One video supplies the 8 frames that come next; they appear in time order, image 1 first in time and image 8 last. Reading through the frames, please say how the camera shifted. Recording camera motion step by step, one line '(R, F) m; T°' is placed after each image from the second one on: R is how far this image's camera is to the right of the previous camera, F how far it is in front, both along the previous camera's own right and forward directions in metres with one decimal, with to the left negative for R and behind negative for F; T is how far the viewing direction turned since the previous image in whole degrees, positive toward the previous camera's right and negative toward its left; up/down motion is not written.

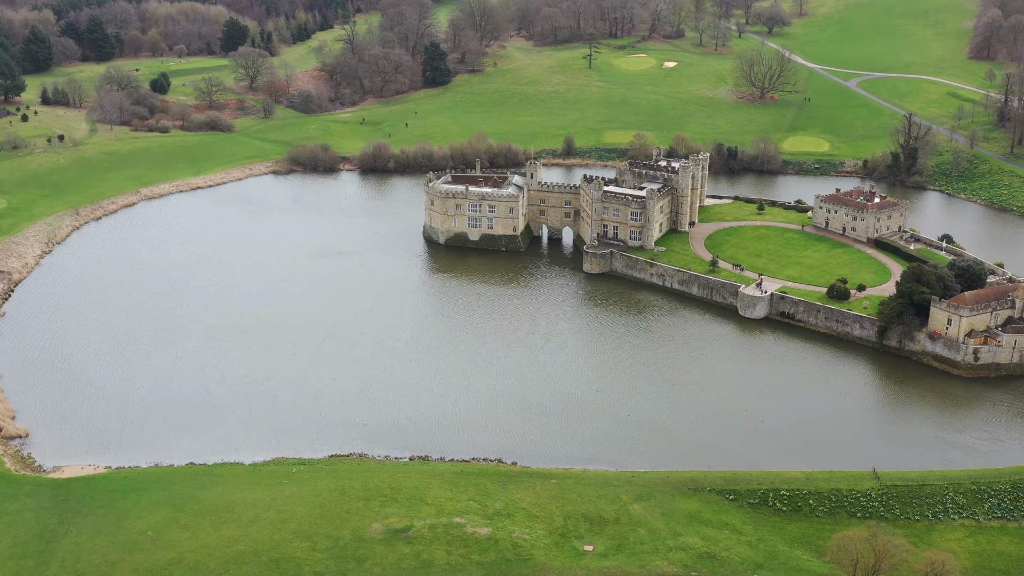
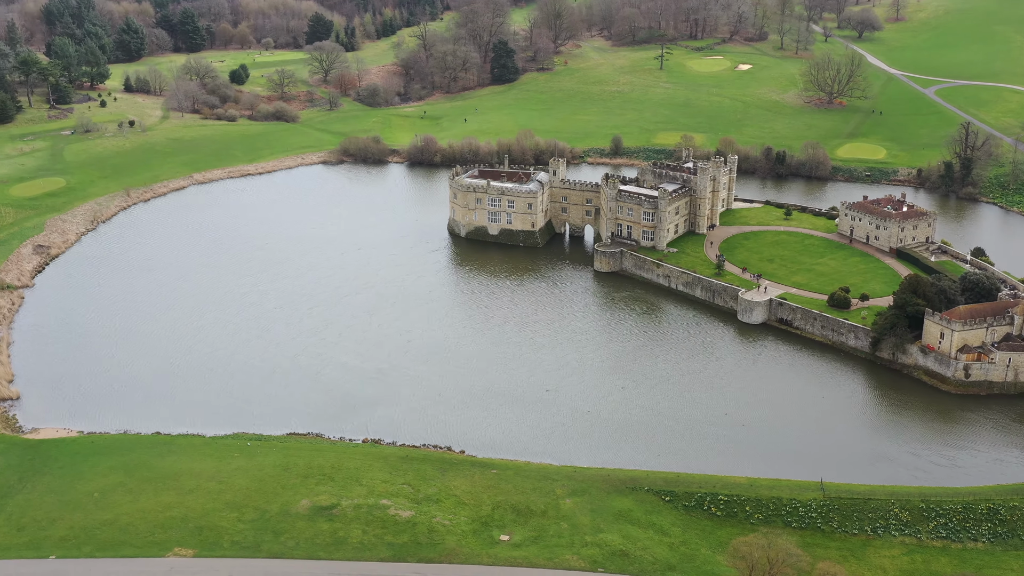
(+9.6, +0.5) m; -6°
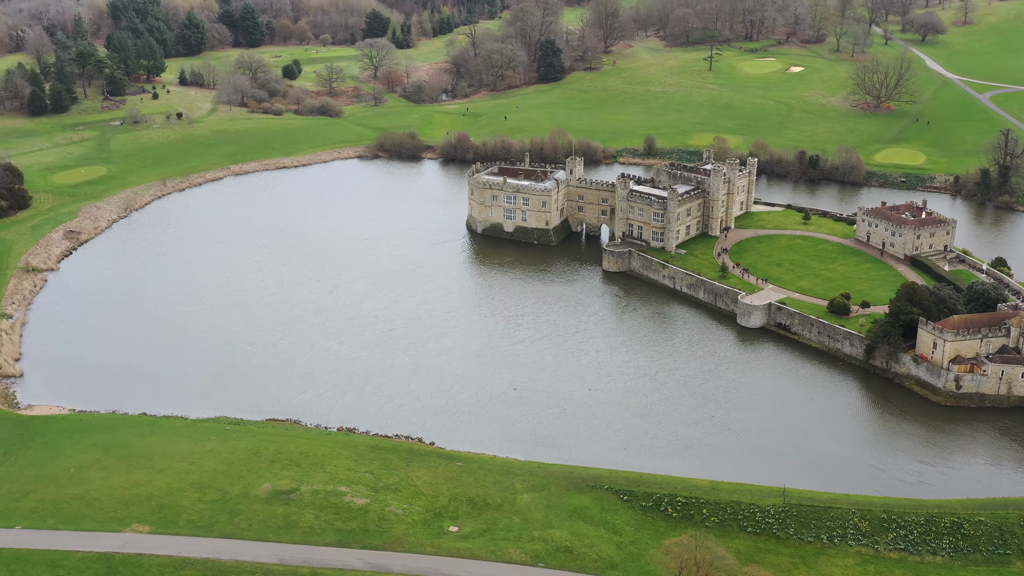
(+6.2, +0.1) m; -4°
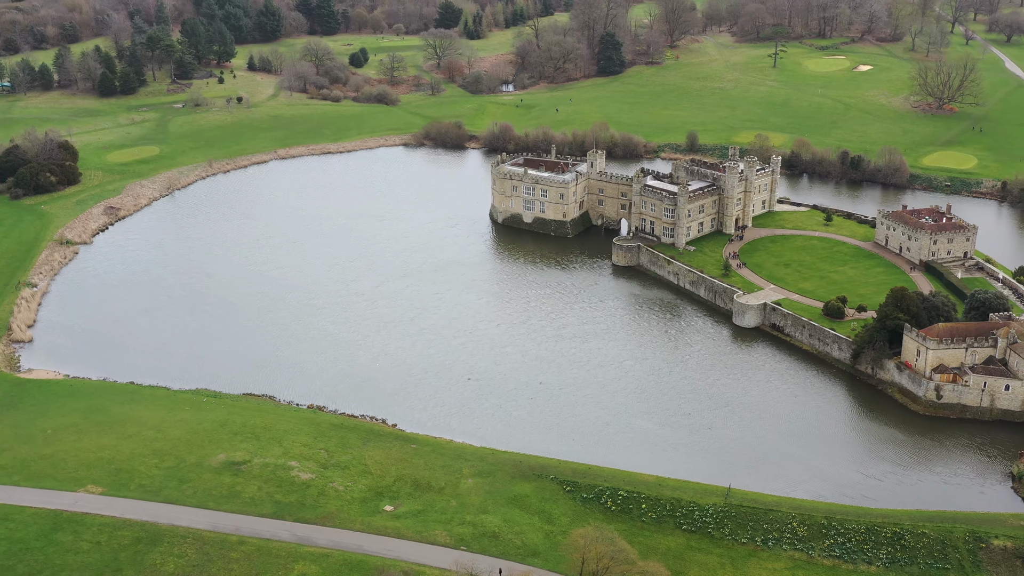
(+8.0, 0.0) m; -5°
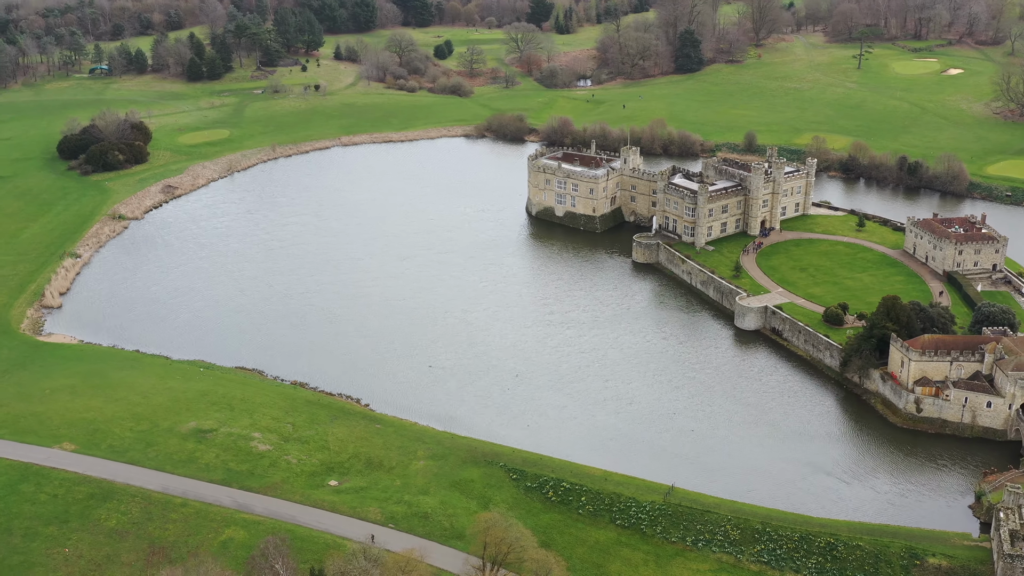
(+9.0, -0.2) m; -6°
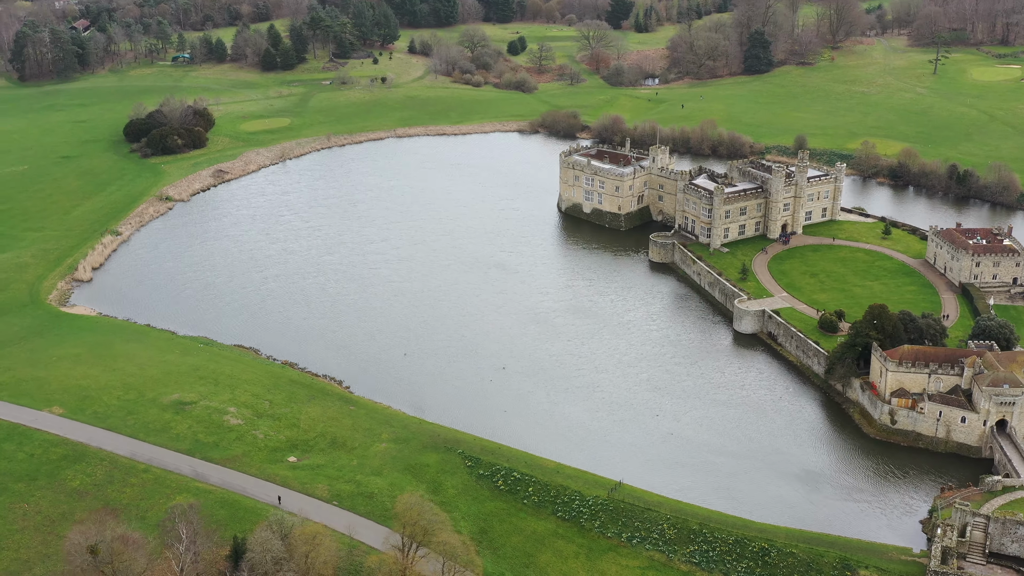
(+7.9, -0.5) m; -5°
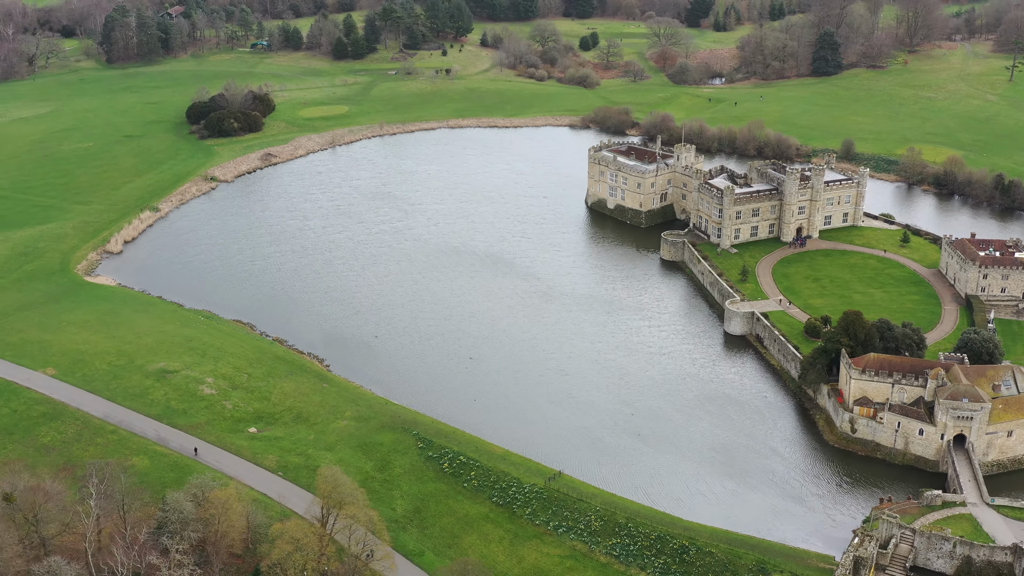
(+8.3, -0.7) m; -5°
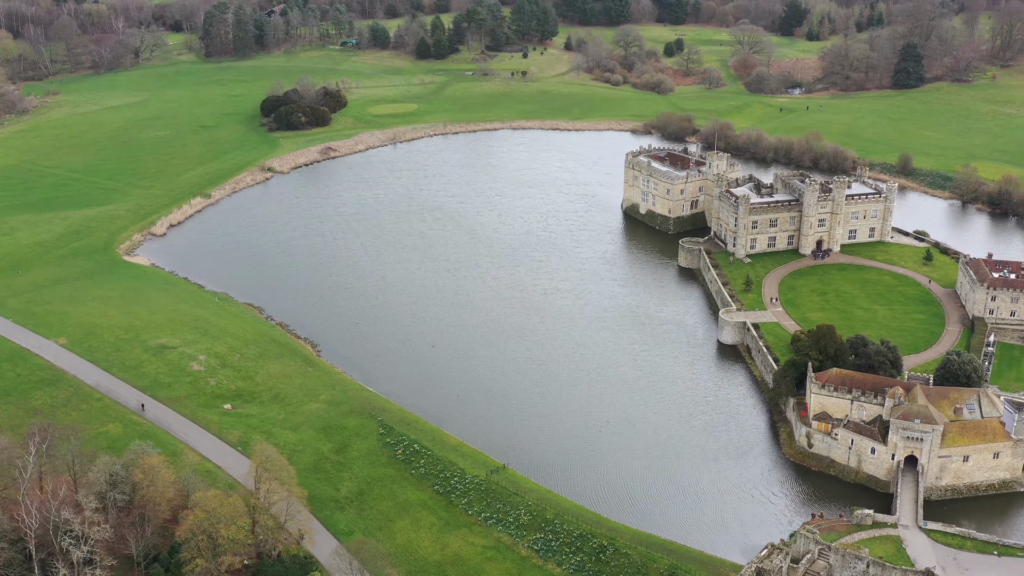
(+9.2, -1.1) m; -6°
